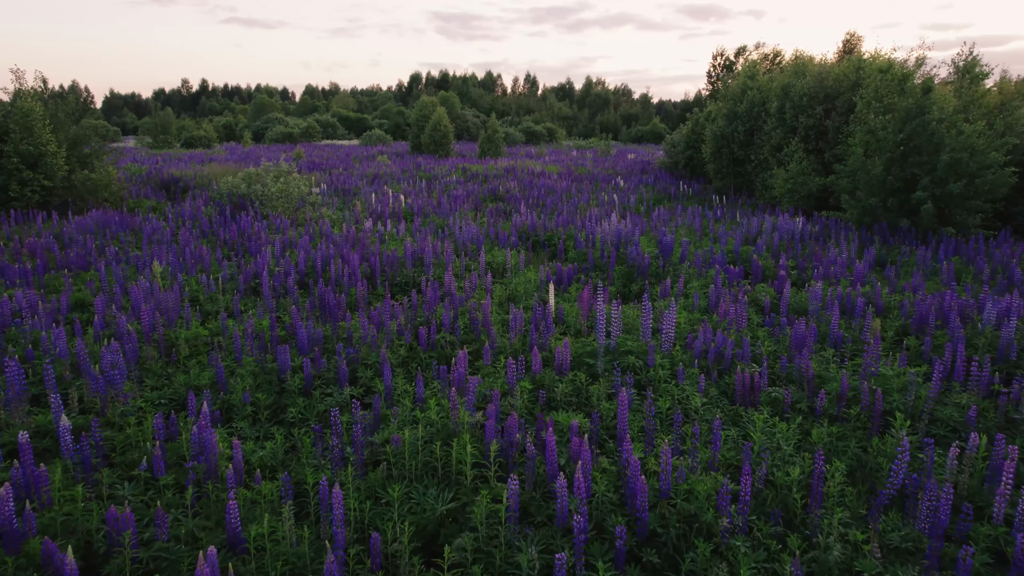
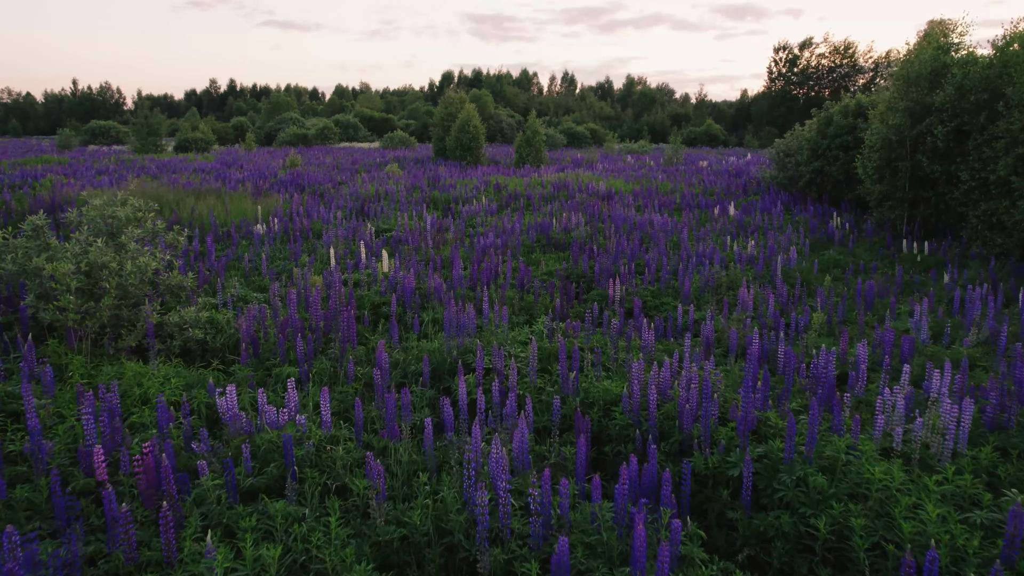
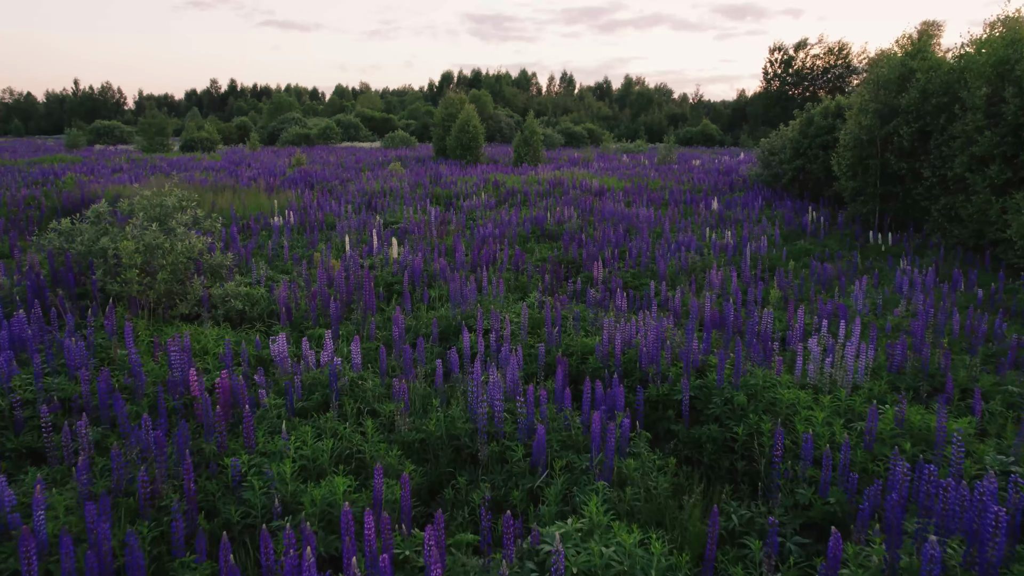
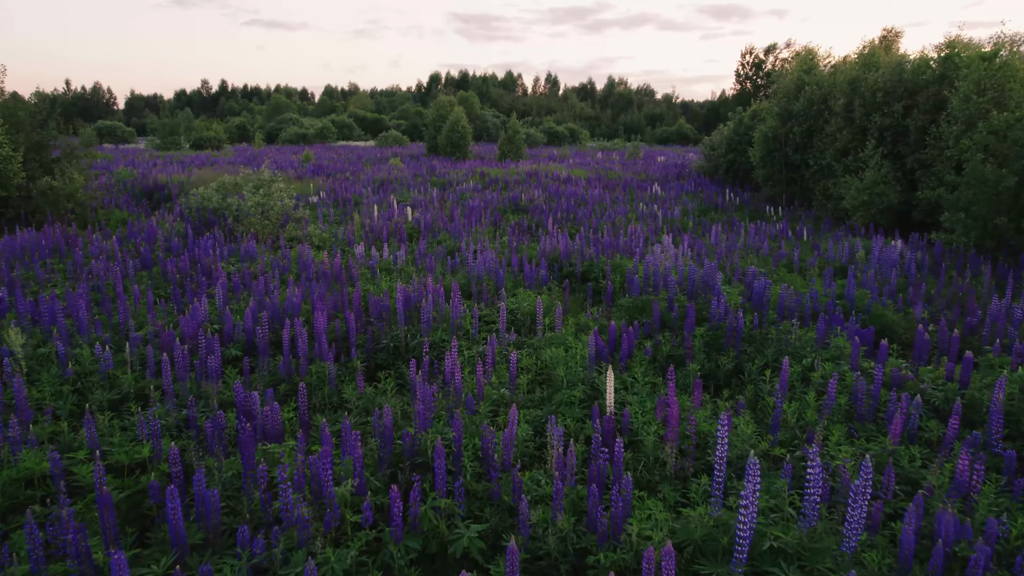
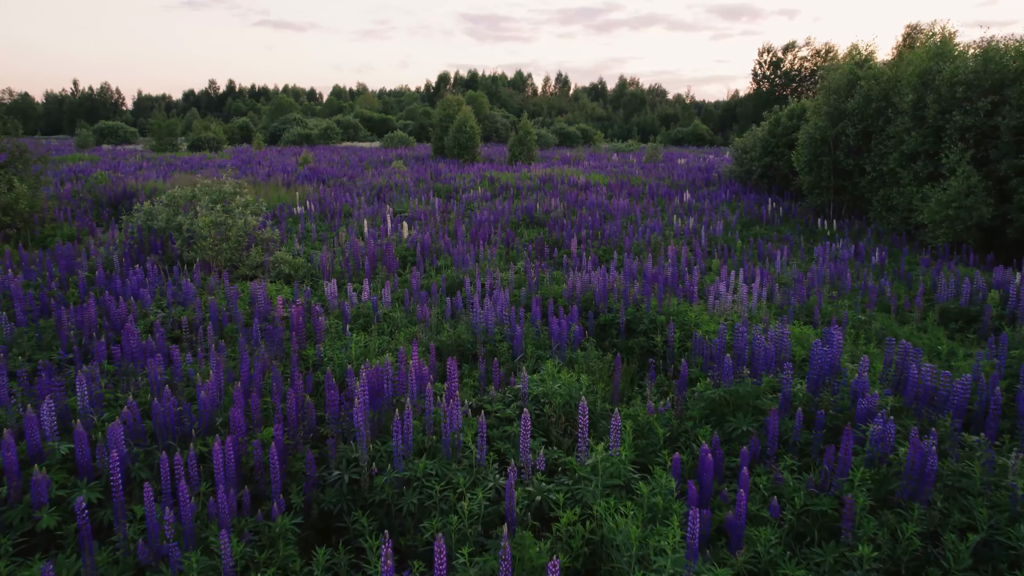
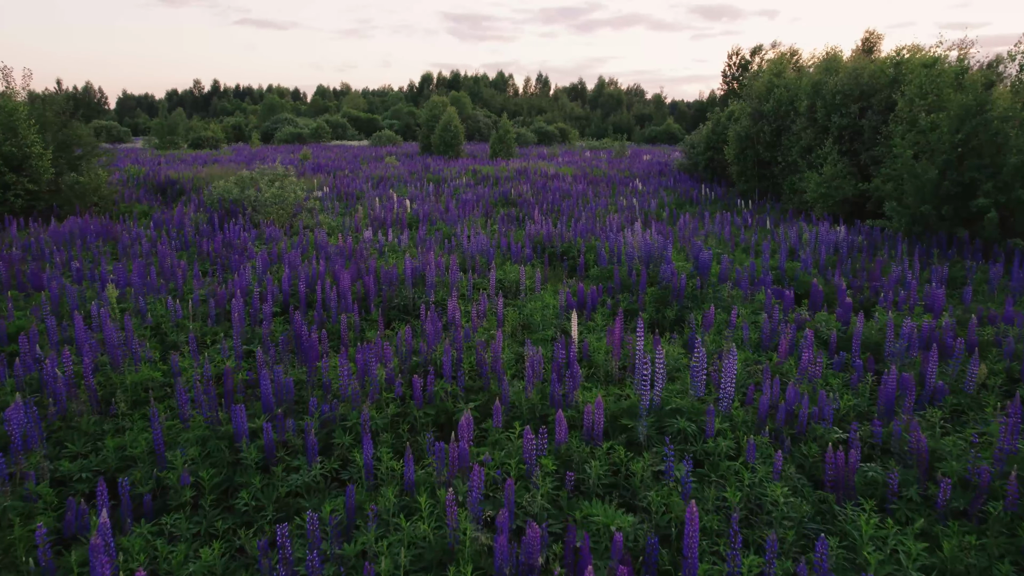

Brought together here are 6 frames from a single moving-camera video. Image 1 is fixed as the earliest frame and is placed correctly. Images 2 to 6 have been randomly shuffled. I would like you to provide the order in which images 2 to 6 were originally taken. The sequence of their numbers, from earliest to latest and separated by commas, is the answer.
6, 4, 5, 3, 2
